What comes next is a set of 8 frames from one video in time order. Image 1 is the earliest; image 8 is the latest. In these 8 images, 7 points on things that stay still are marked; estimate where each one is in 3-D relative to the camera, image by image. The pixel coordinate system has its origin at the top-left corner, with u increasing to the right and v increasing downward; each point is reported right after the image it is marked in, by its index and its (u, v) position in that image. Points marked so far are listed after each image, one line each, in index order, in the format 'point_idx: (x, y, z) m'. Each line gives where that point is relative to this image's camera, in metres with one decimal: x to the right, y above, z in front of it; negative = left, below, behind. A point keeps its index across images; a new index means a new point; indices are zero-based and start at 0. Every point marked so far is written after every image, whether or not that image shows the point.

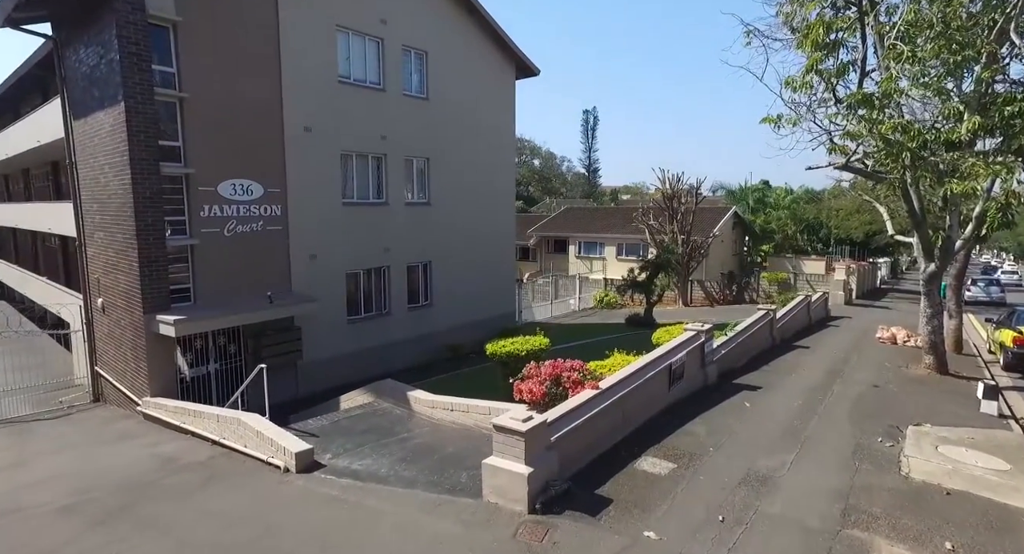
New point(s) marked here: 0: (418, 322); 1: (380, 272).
0: (-2.8, -1.4, +18.4) m
1: (-3.7, +0.1, +17.1) m
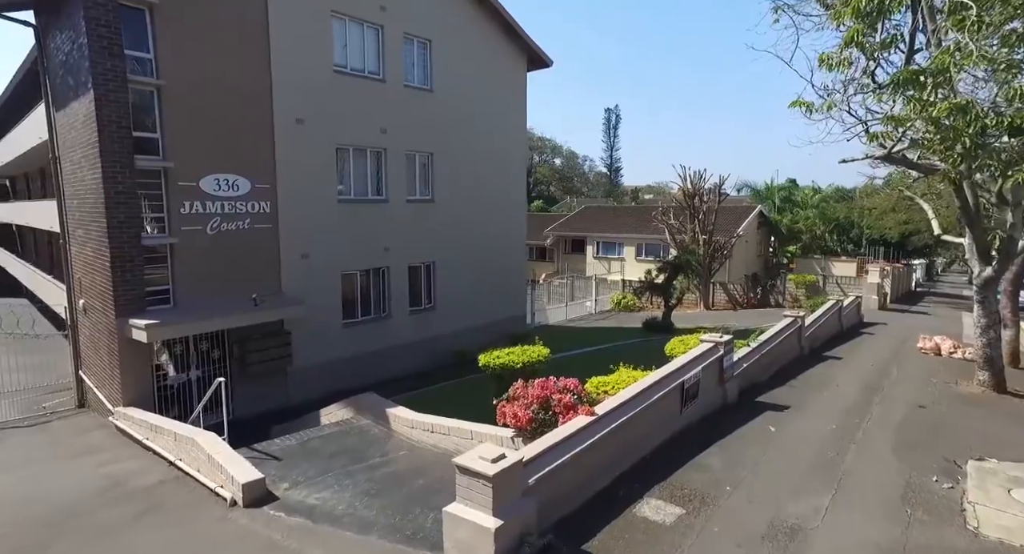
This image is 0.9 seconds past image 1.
0: (-2.6, -1.5, +17.5) m
1: (-3.5, +0.1, +16.2) m
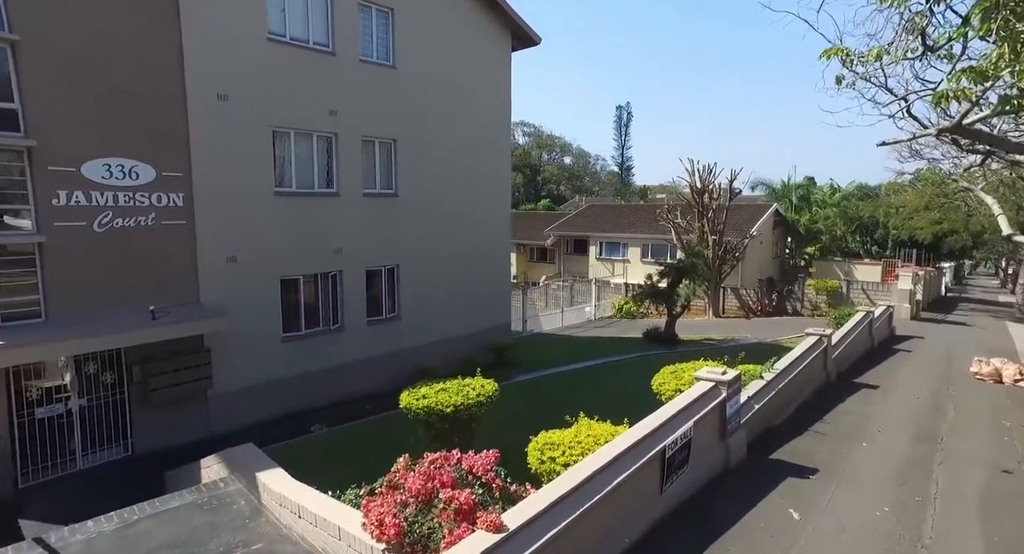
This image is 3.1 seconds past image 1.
0: (-3.2, -1.6, +15.2) m
1: (-4.2, 0.0, +13.9) m
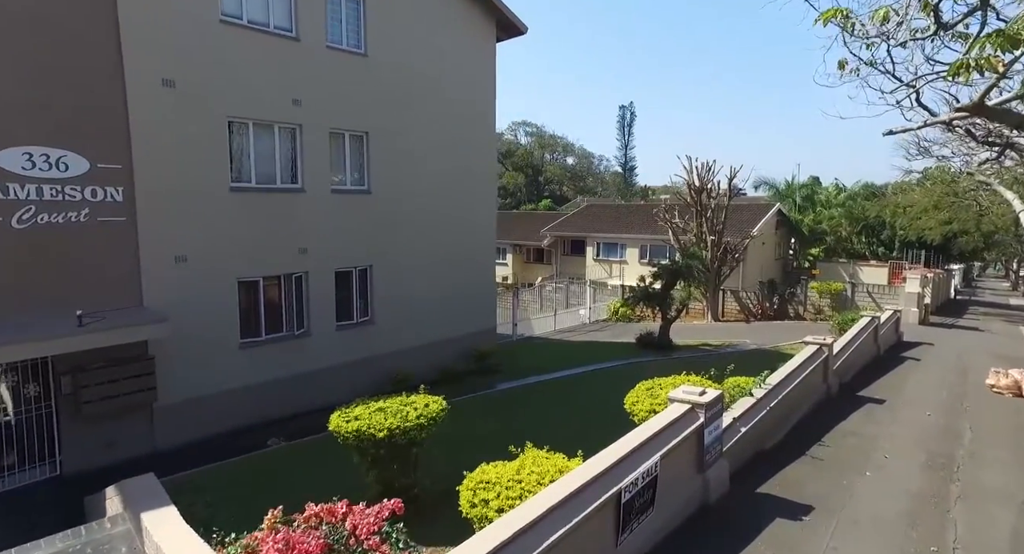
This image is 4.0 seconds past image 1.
0: (-3.7, -1.6, +14.2) m
1: (-4.7, -0.1, +13.0) m
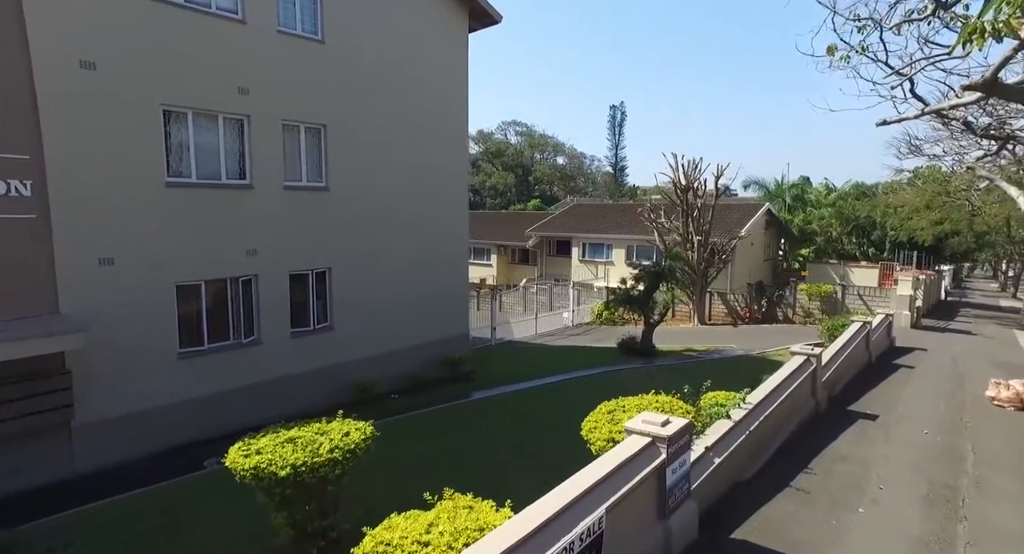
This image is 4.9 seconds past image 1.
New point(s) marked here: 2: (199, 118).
0: (-4.4, -1.7, +13.2) m
1: (-5.4, -0.1, +12.0) m
2: (-5.8, +2.9, +11.0) m
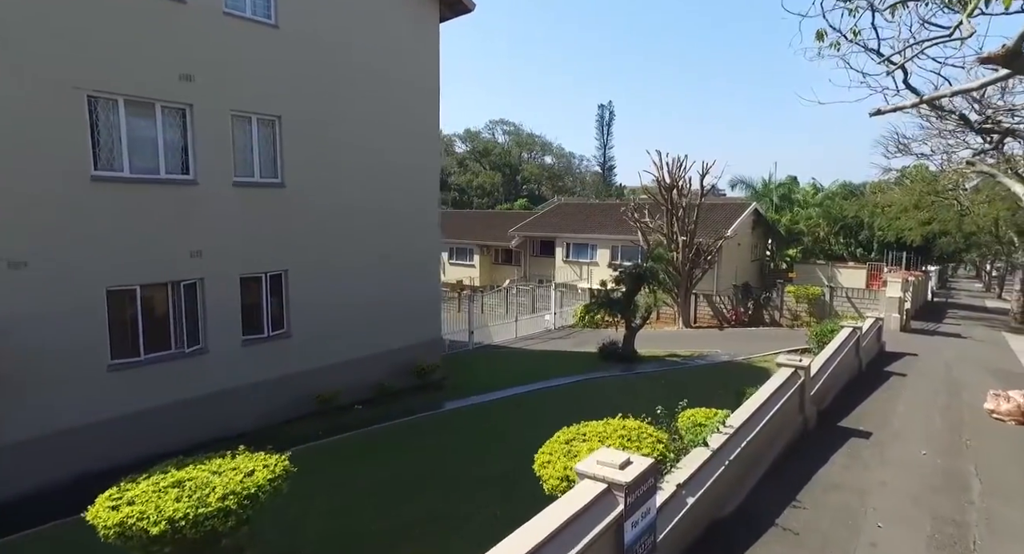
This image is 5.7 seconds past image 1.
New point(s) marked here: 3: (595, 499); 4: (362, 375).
0: (-5.0, -1.8, +12.3) m
1: (-6.0, -0.2, +11.0) m
2: (-6.4, +2.8, +10.1) m
3: (+0.6, -1.4, +3.8) m
4: (-3.5, -2.3, +14.4) m
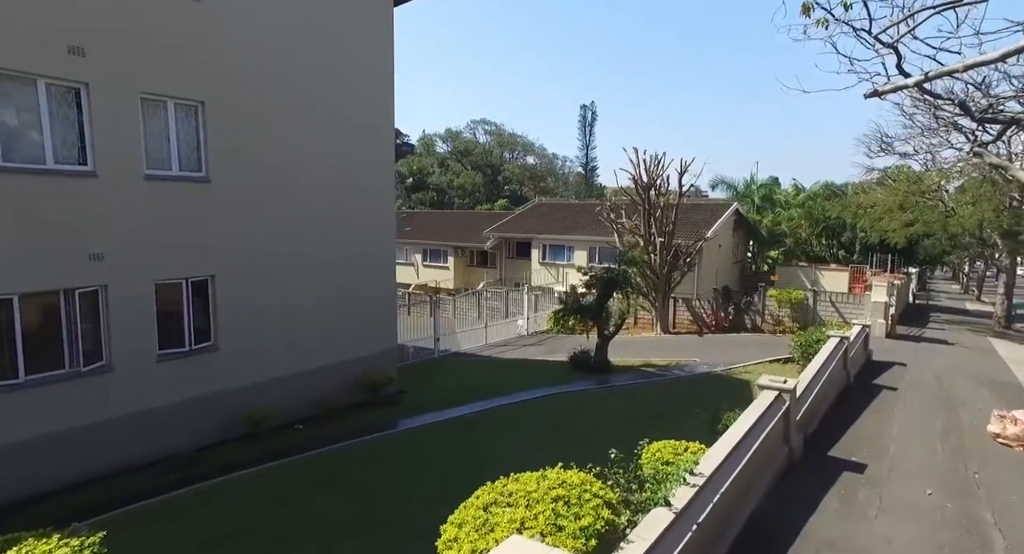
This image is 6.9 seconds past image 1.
0: (-5.9, -1.9, +10.9) m
1: (-6.8, -0.3, +9.5) m
2: (-7.1, +2.7, +8.6) m
3: (-0.1, -1.5, +2.6) m
4: (-4.5, -2.4, +13.0) m
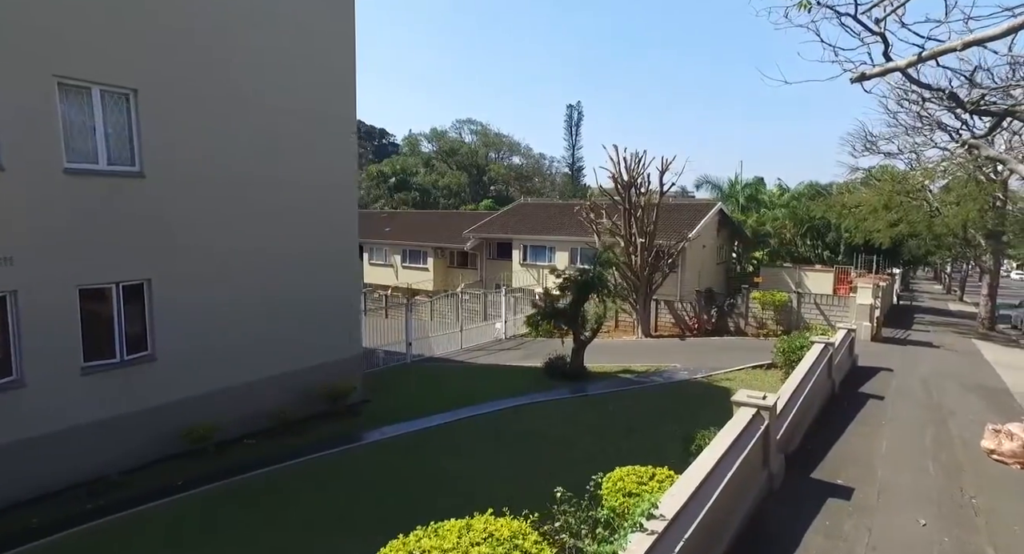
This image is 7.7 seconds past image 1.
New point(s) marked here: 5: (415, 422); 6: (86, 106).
0: (-6.5, -1.9, +9.9) m
1: (-7.4, -0.4, +8.6) m
2: (-7.7, +2.7, +7.7) m
3: (-0.6, -1.5, +1.8) m
4: (-5.1, -2.5, +12.1) m
5: (-2.1, -3.1, +13.0) m
6: (-6.6, +2.7, +9.4) m
